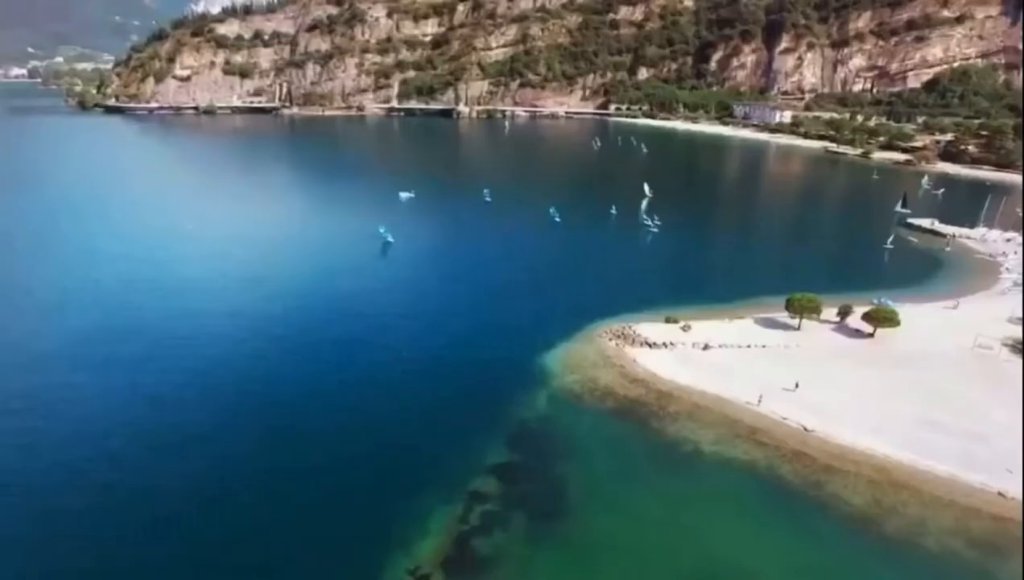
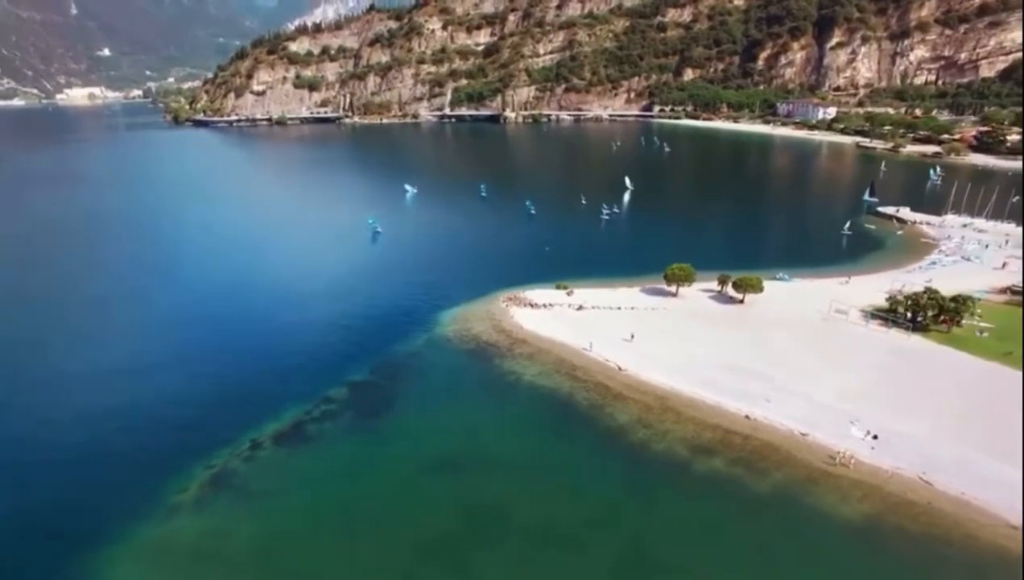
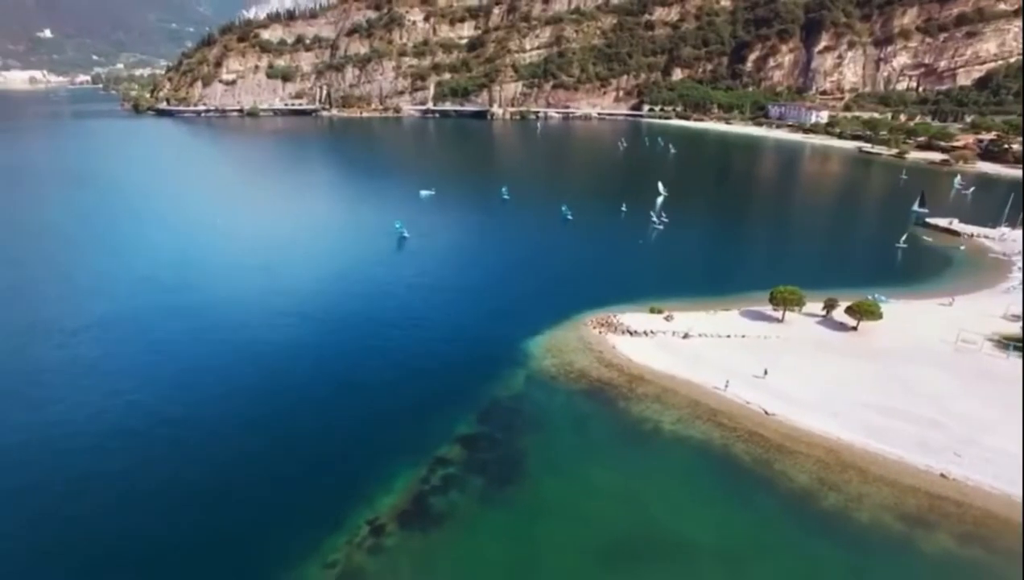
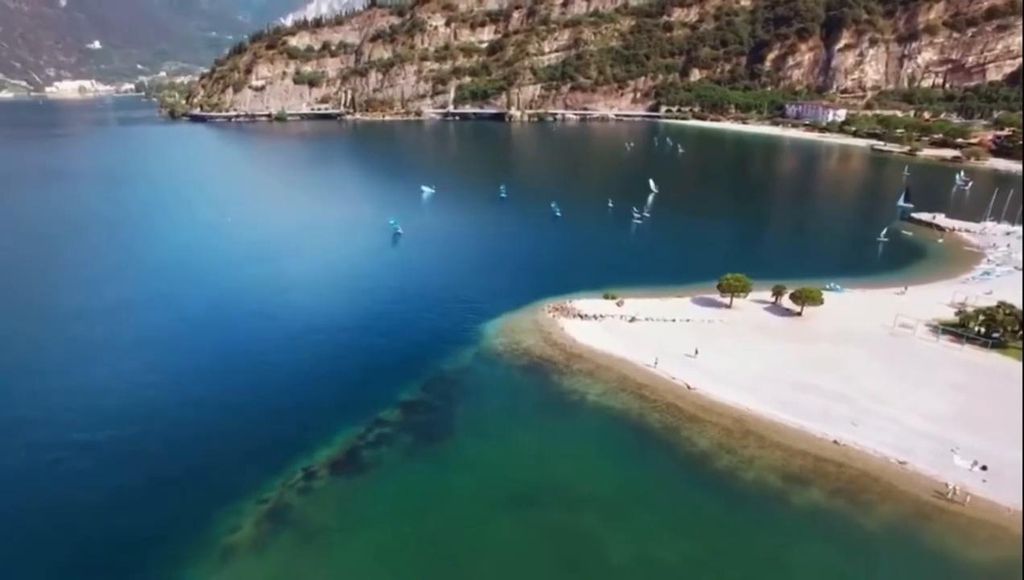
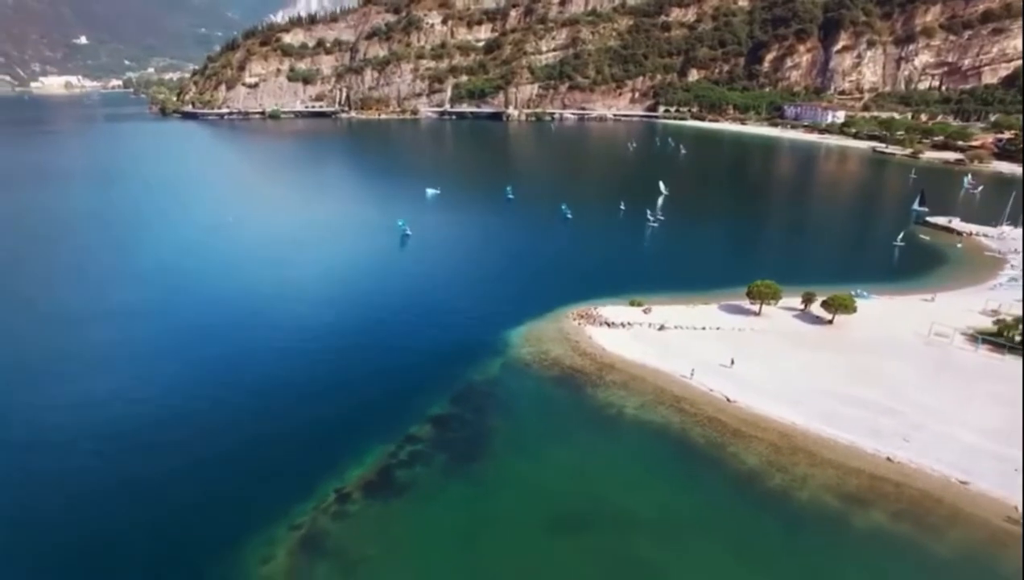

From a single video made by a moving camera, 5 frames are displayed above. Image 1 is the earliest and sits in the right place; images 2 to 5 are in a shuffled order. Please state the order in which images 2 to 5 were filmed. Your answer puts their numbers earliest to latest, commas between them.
3, 5, 4, 2
